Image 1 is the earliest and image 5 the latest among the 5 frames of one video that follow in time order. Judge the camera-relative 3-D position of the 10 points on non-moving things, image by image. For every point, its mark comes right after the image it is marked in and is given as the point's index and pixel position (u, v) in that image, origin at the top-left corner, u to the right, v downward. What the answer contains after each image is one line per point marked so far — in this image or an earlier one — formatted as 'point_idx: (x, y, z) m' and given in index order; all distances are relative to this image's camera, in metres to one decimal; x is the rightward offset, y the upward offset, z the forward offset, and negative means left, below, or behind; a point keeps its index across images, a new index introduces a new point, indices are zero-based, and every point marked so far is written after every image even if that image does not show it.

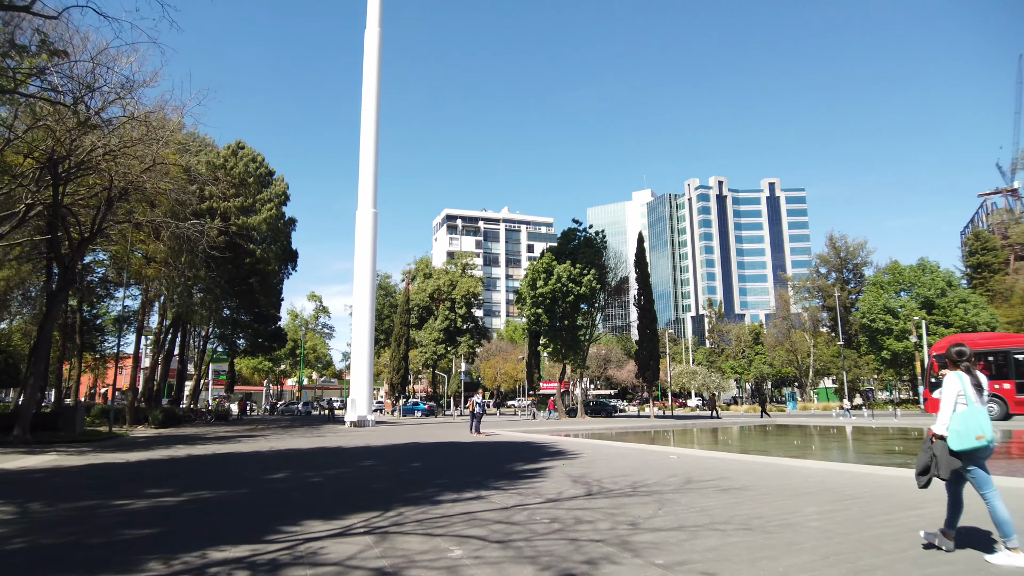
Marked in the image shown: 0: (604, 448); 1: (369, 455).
0: (+2.4, -4.2, +15.3) m
1: (-4.5, -5.3, +18.3) m
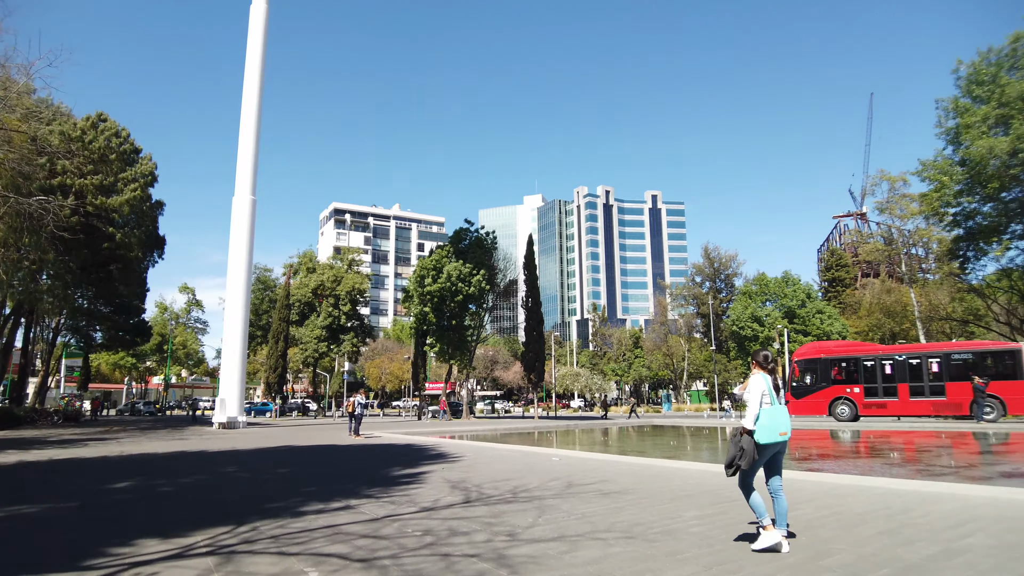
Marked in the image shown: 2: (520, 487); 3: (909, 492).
0: (-0.7, -4.2, +14.9) m
1: (-8.1, -5.0, +16.6) m
2: (+0.1, -2.8, +8.2) m
3: (+4.4, -2.3, +6.4) m
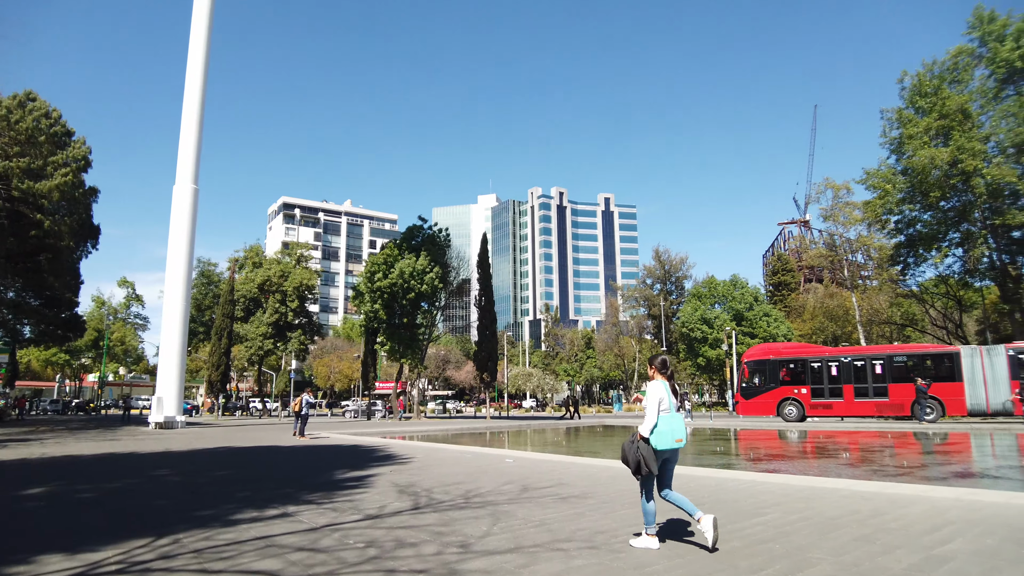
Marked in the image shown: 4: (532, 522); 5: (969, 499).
0: (-1.8, -4.0, +14.3) m
1: (-9.4, -4.7, +15.4) m
2: (-0.5, -2.7, +7.7) m
3: (+3.9, -2.2, +6.2) m
4: (+0.2, -2.4, +5.9) m
5: (+4.5, -2.1, +5.7) m
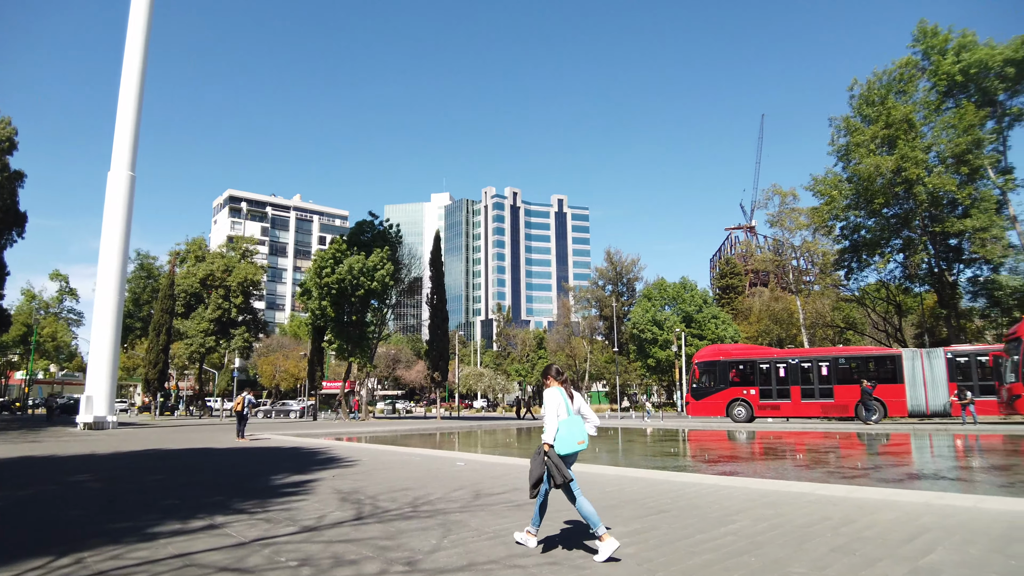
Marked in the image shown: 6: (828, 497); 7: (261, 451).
0: (-3.0, -3.9, +13.6) m
1: (-10.6, -4.4, +14.1) m
2: (-1.1, -2.6, +7.1) m
3: (+3.4, -2.2, +6.0) m
4: (-0.2, -2.3, +5.4) m
5: (+4.1, -2.1, +5.5) m
6: (+3.3, -2.2, +6.0) m
7: (-6.5, -4.2, +15.0) m
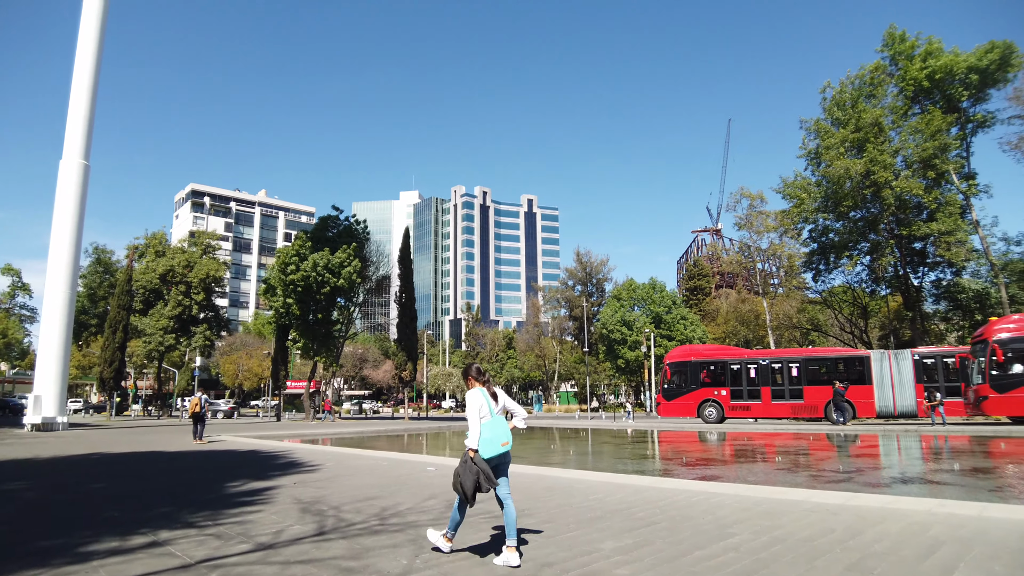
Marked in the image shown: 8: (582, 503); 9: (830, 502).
0: (-3.6, -3.8, +13.0) m
1: (-11.3, -4.2, +13.0) m
2: (-1.4, -2.5, +6.5) m
3: (+3.2, -2.2, +5.7) m
4: (-0.4, -2.2, +4.9) m
5: (+3.9, -2.0, +5.2) m
6: (+3.1, -2.2, +5.7) m
7: (-7.2, -4.1, +14.1) m
8: (+0.8, -2.4, +6.4) m
9: (+3.3, -2.2, +5.9) m
